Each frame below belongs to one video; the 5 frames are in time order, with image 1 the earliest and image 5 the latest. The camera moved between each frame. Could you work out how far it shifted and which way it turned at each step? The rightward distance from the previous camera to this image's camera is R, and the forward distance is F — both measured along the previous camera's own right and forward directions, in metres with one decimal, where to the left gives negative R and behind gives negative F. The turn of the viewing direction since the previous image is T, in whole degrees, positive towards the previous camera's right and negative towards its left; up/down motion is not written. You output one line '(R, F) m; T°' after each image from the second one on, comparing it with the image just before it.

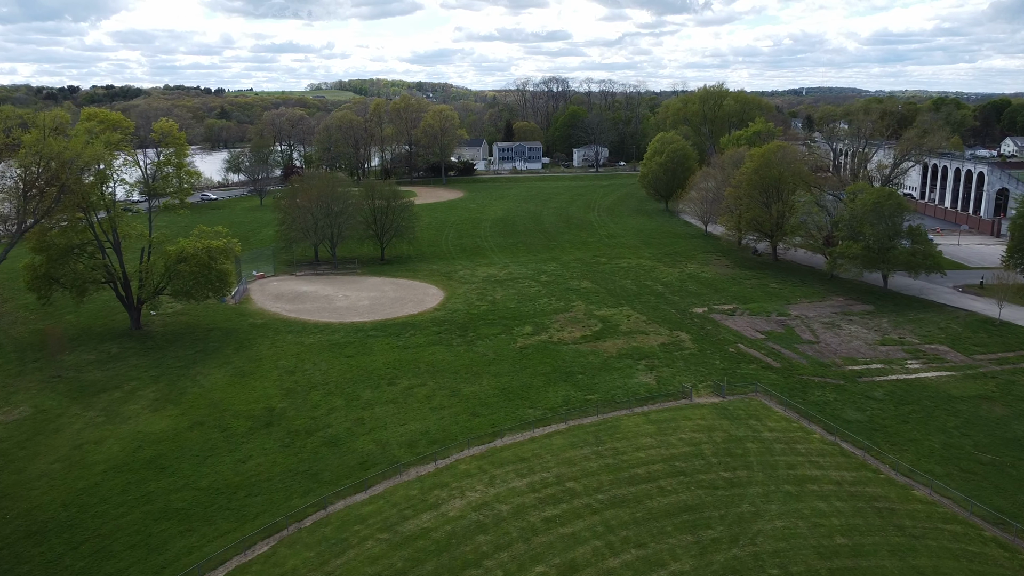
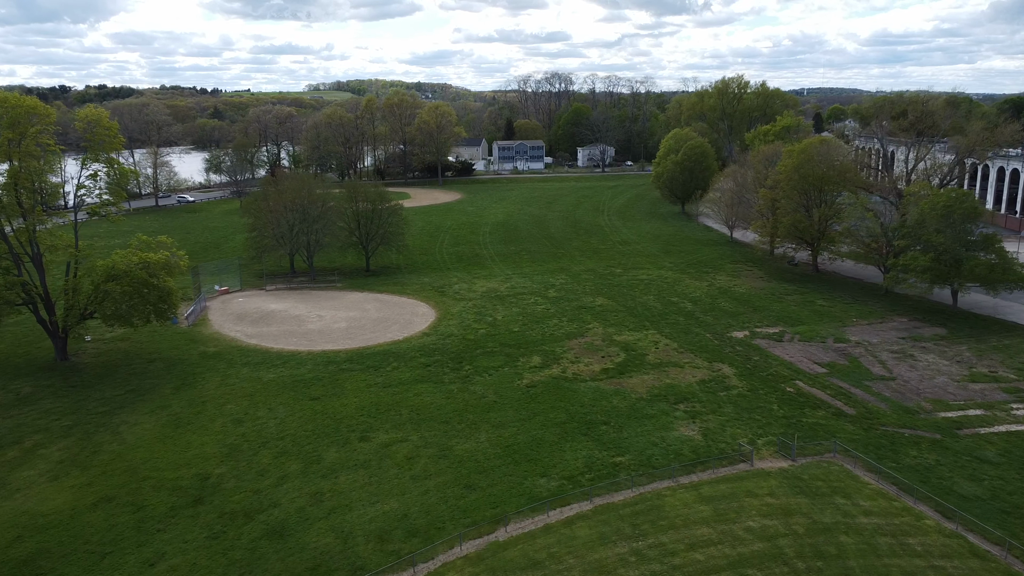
(-0.2, +6.0) m; 0°
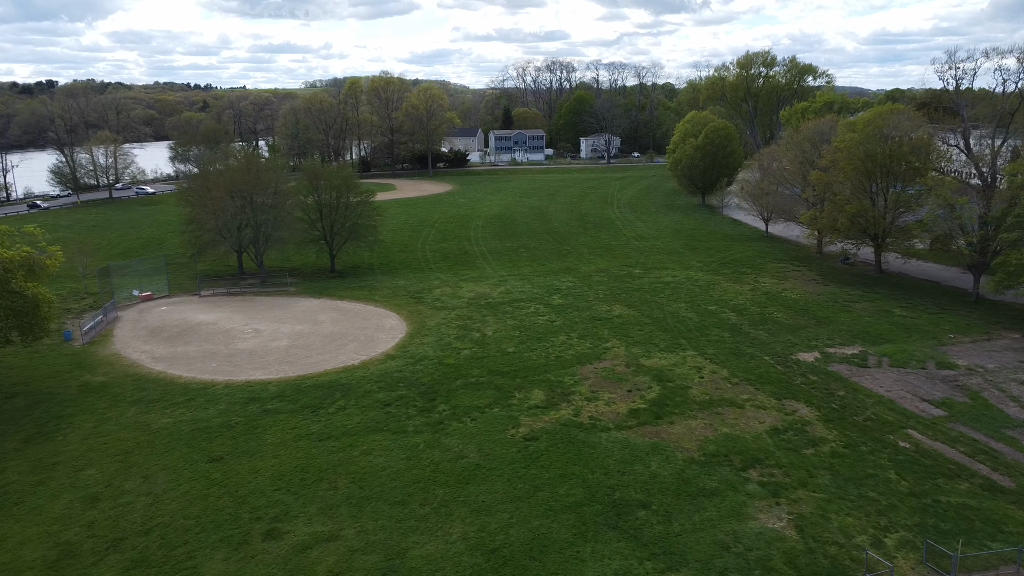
(+0.2, +7.8) m; 0°
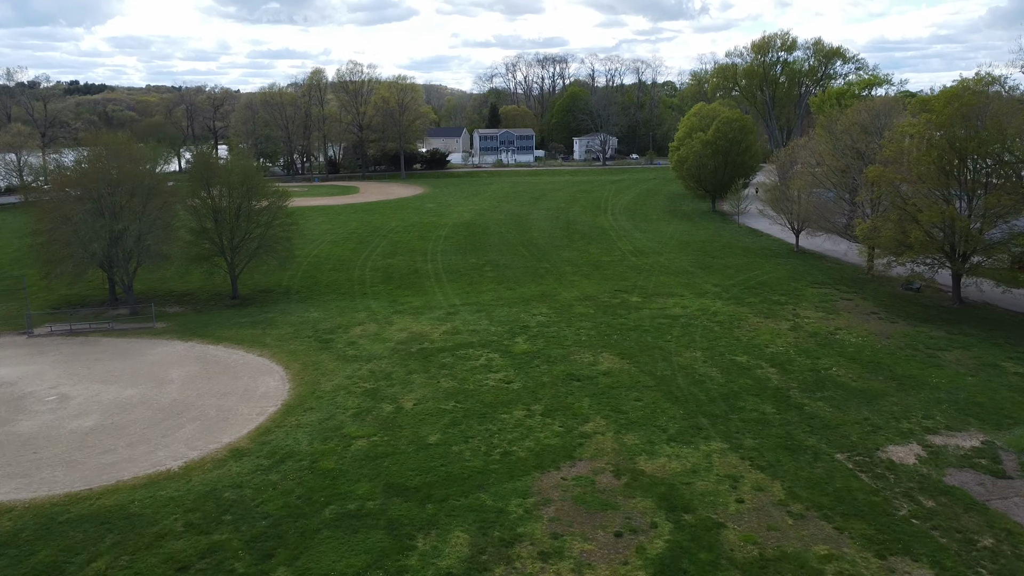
(+1.4, +8.8) m; 0°
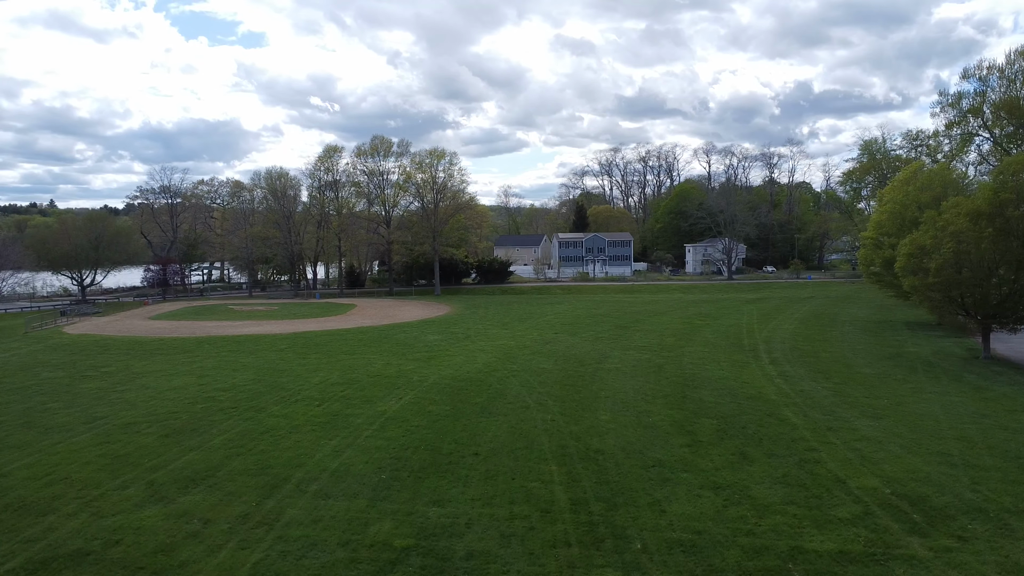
(+1.5, +22.8) m; -8°
